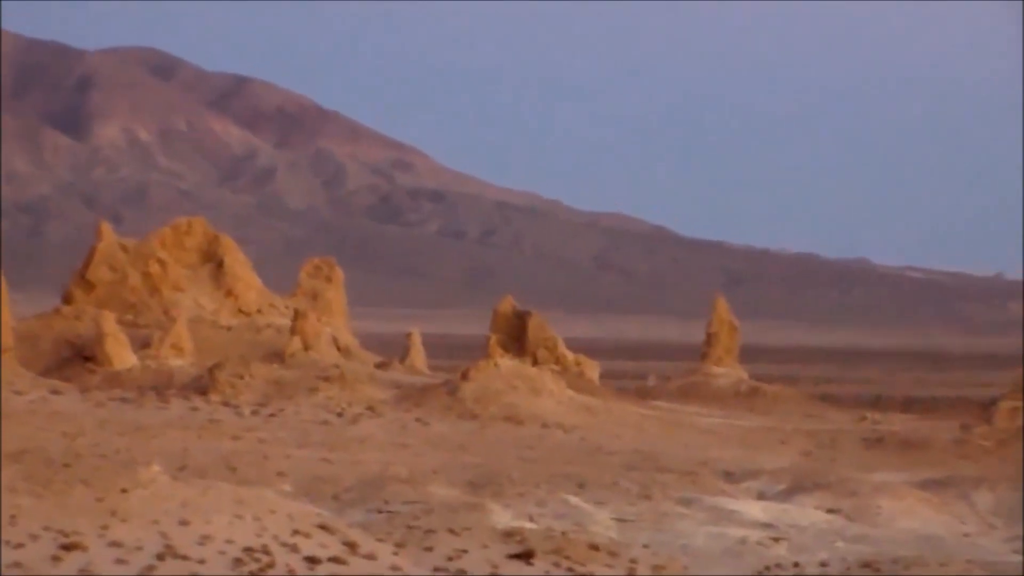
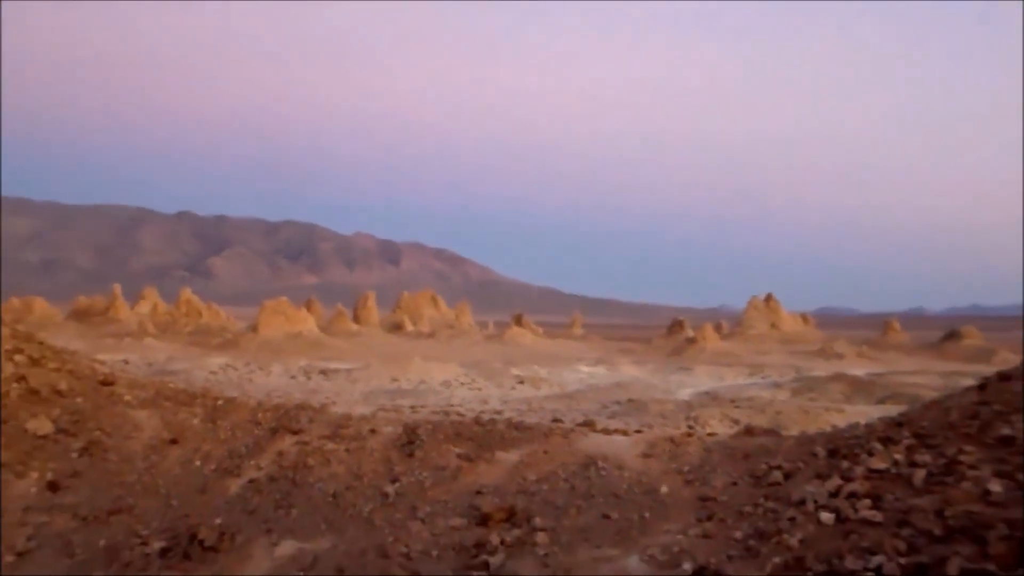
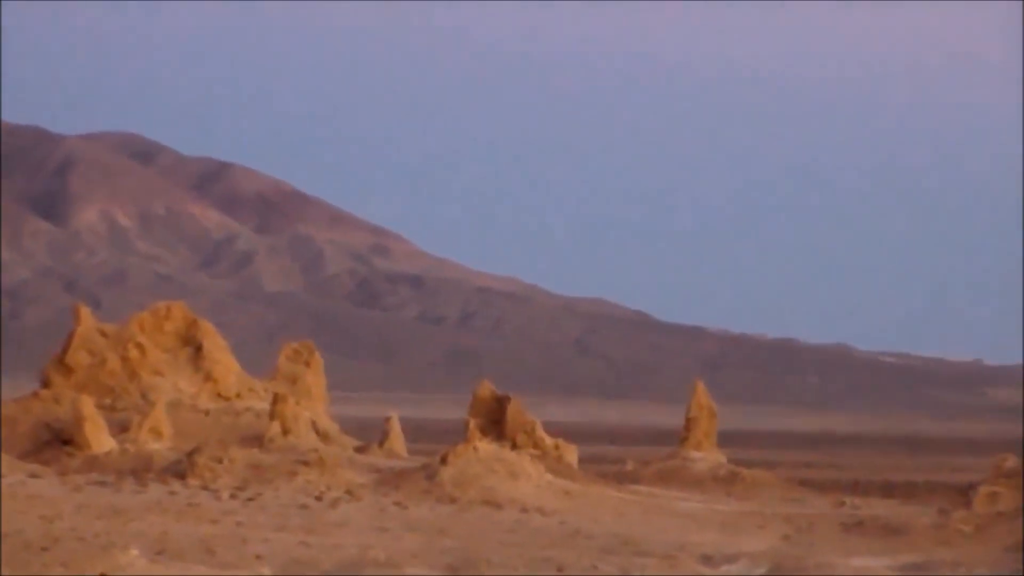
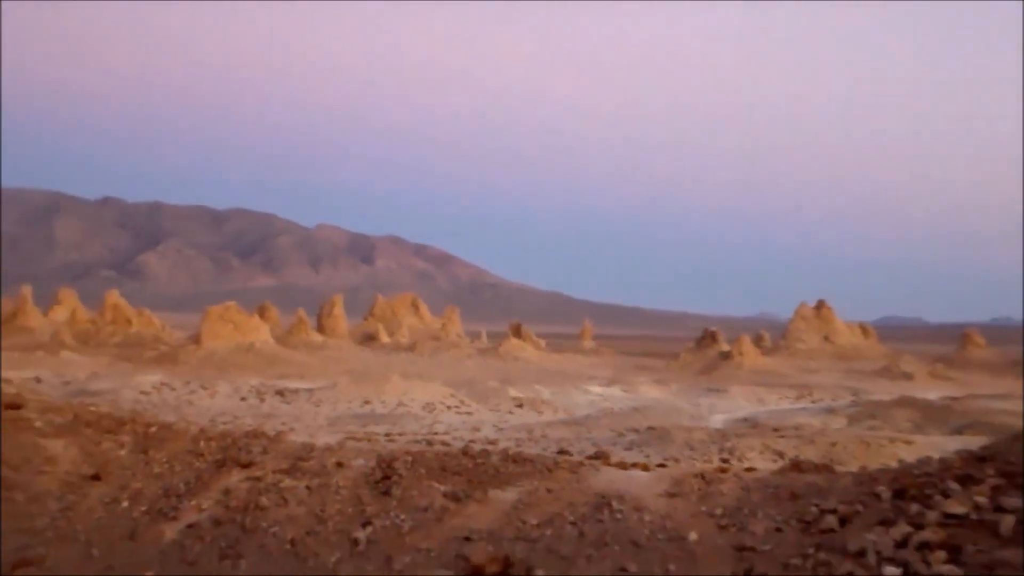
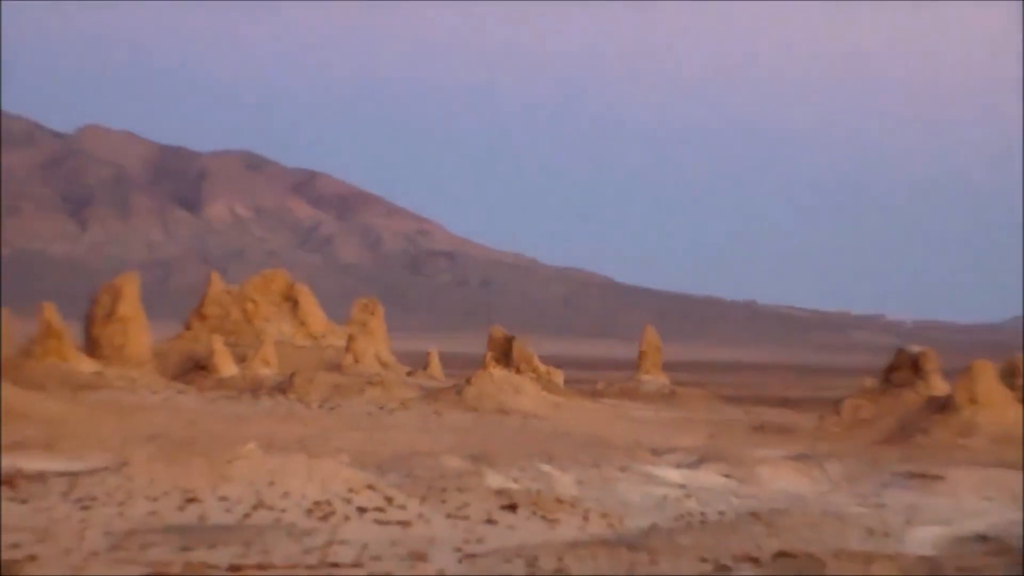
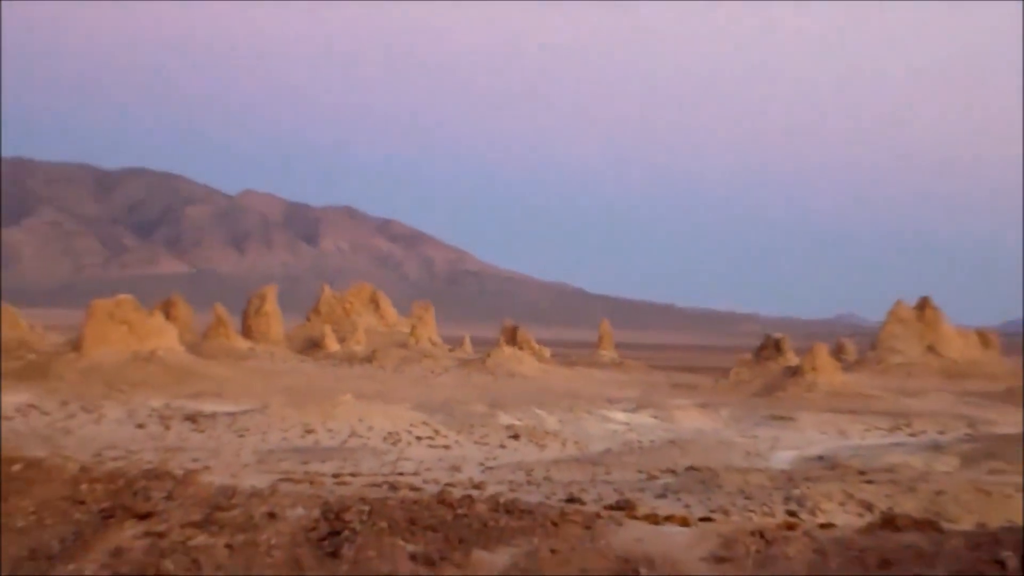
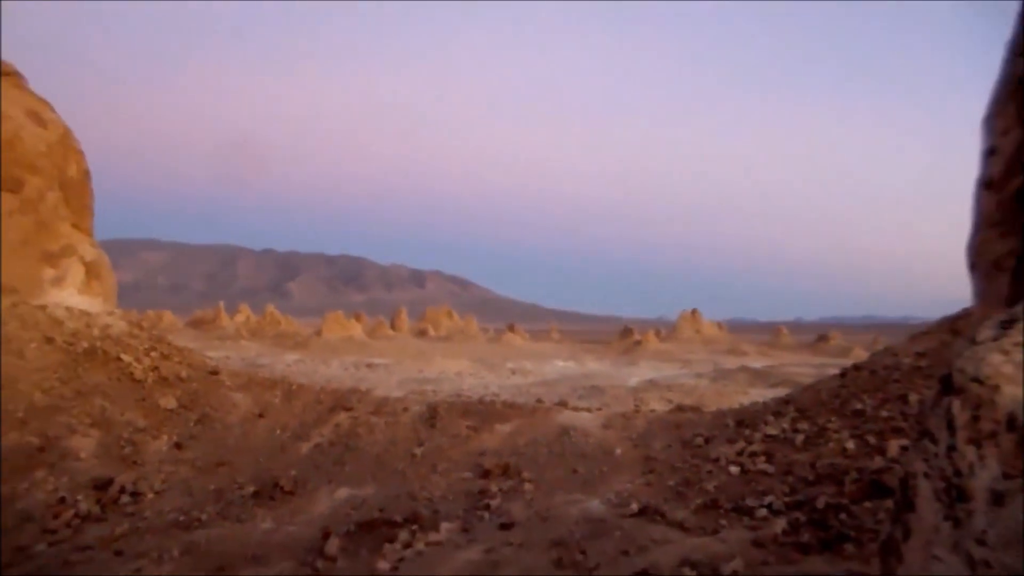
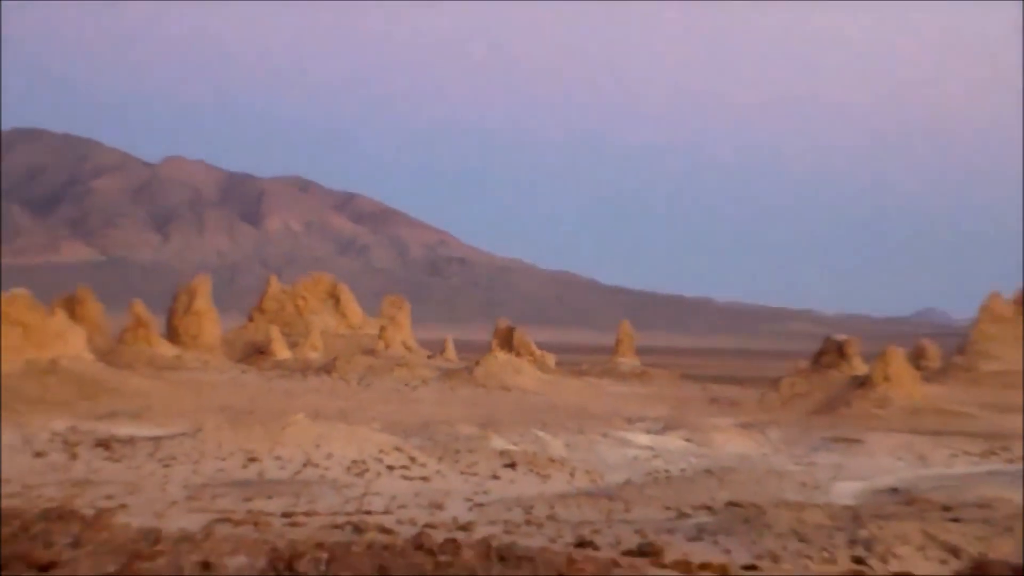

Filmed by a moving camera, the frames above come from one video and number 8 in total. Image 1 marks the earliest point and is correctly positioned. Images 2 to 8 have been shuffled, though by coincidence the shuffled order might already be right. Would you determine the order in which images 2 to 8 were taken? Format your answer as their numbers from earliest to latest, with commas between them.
3, 5, 8, 6, 4, 2, 7
